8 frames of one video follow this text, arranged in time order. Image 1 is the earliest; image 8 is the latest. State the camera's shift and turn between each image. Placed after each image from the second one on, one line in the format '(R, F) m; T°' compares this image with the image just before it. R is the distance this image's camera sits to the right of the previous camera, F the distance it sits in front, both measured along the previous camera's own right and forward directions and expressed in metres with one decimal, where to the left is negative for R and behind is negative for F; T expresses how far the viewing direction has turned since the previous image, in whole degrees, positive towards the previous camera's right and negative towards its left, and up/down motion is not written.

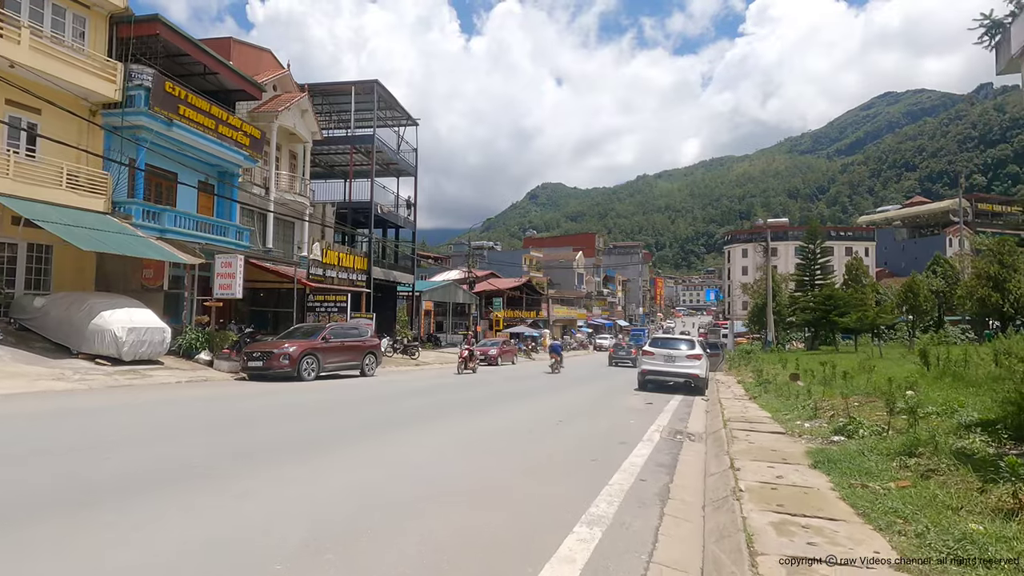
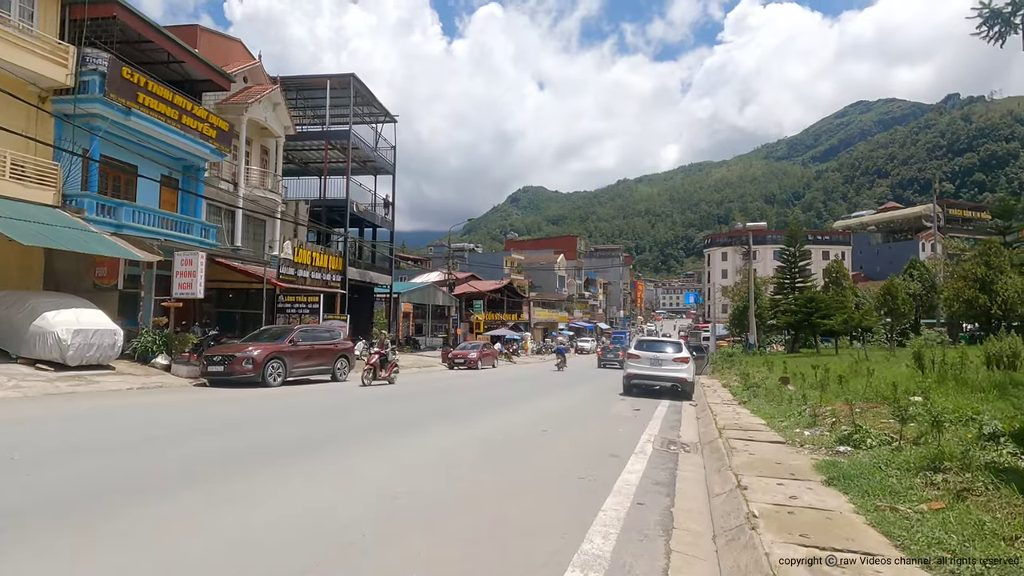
(0.0, +0.8) m; +2°
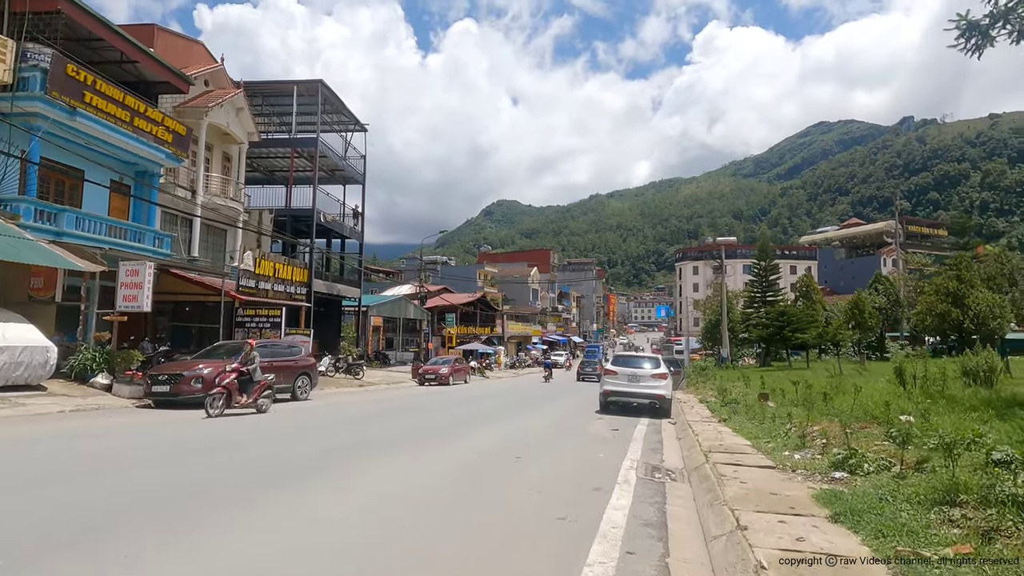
(0.0, +0.7) m; +3°
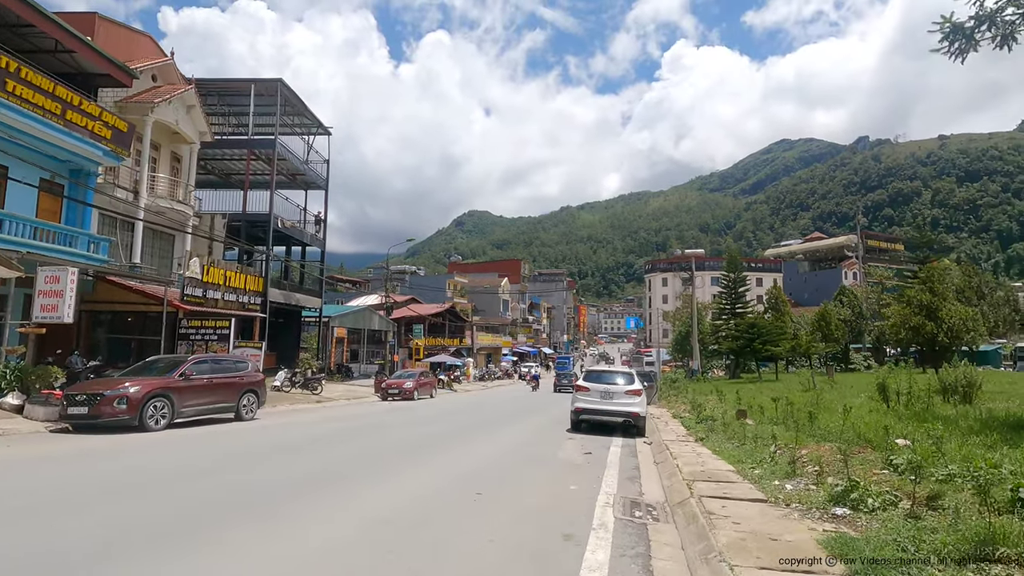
(+0.1, +1.0) m; +3°
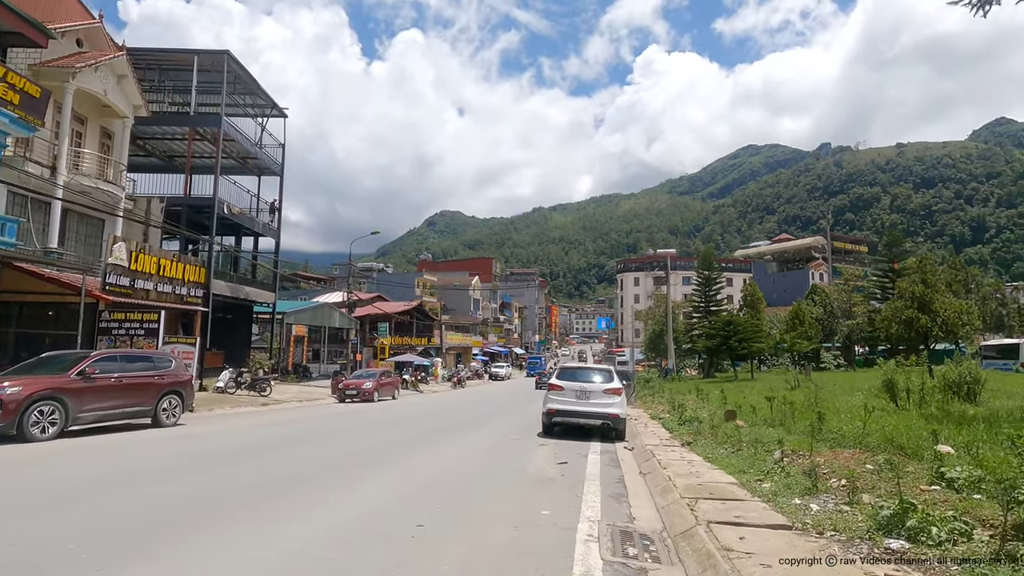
(+0.2, +1.8) m; +3°
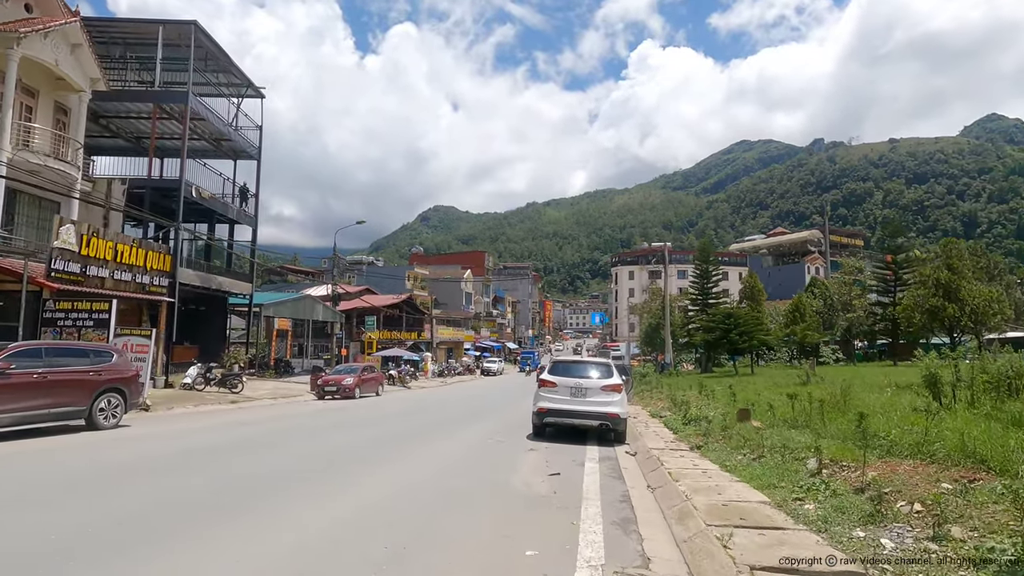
(+0.2, +1.6) m; +1°
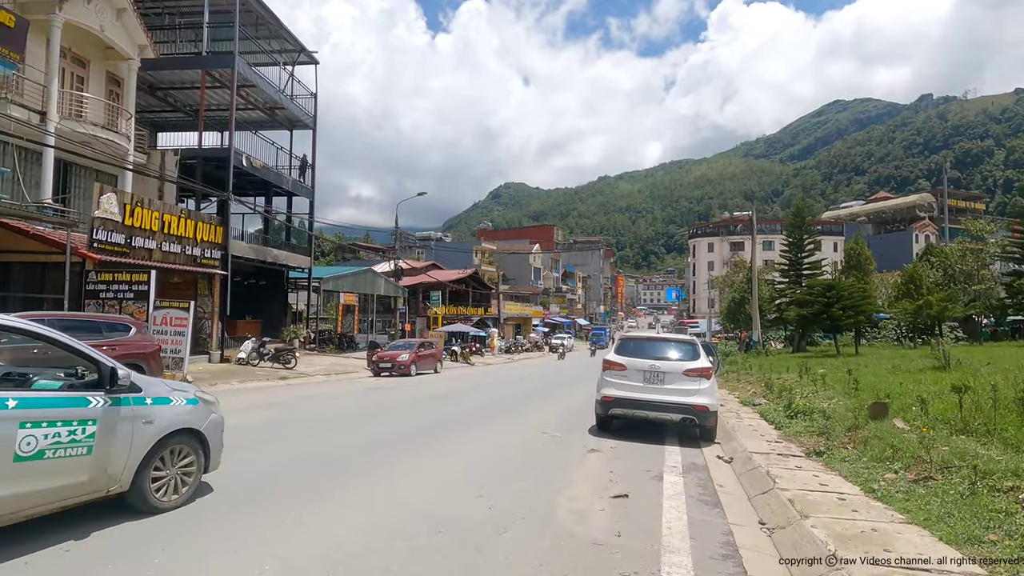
(+0.3, +2.3) m; -8°
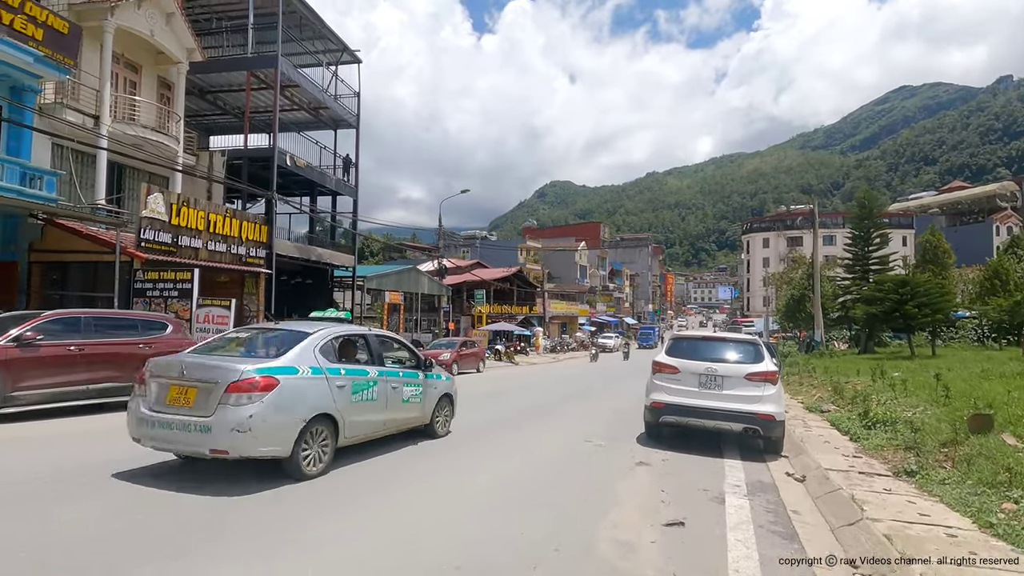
(+0.1, +0.8) m; -5°
